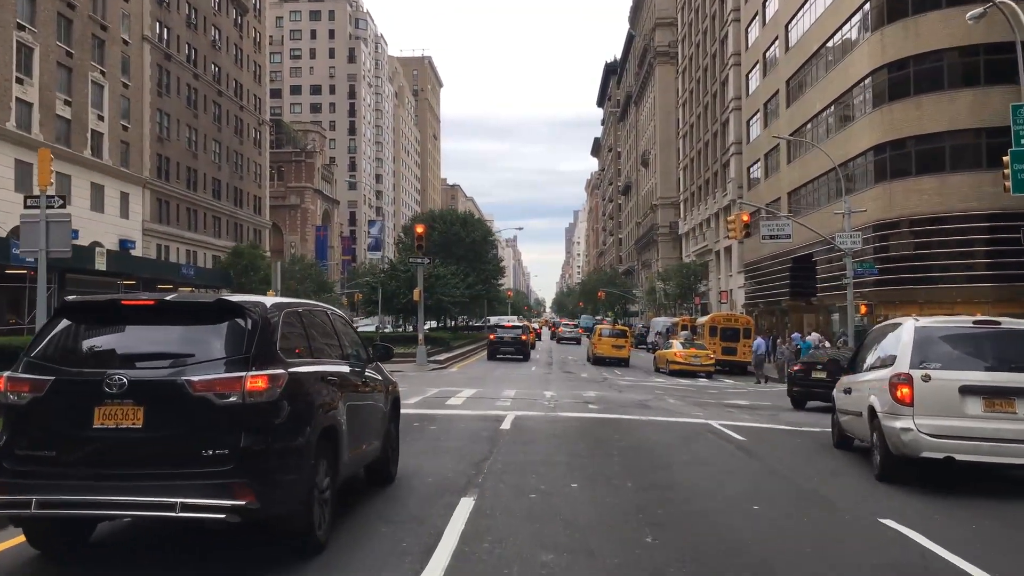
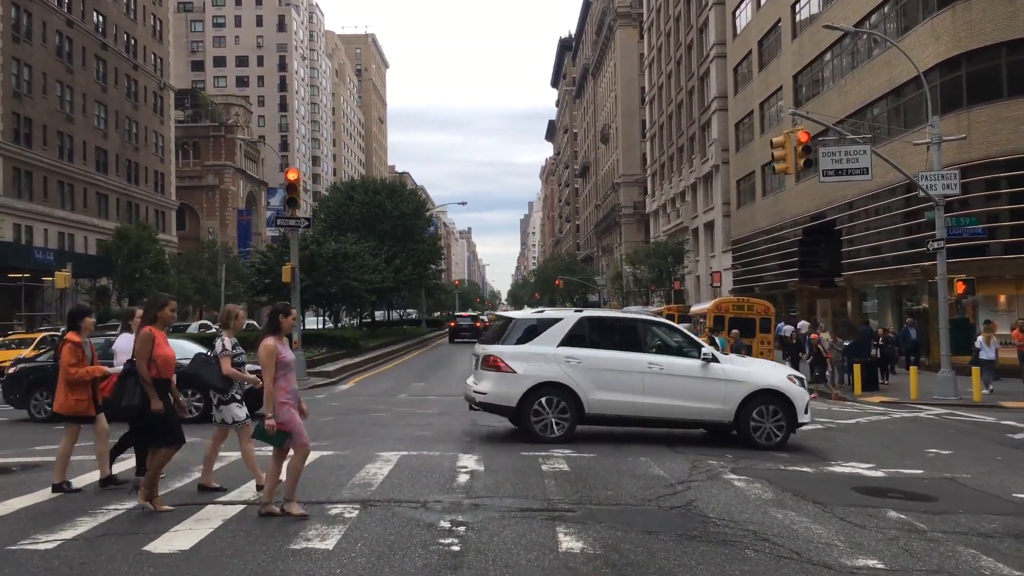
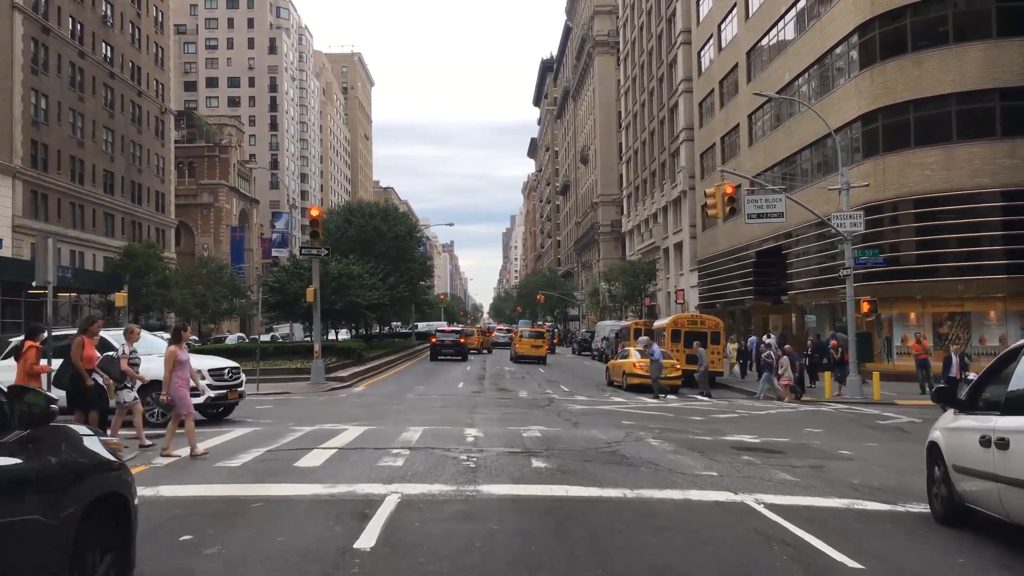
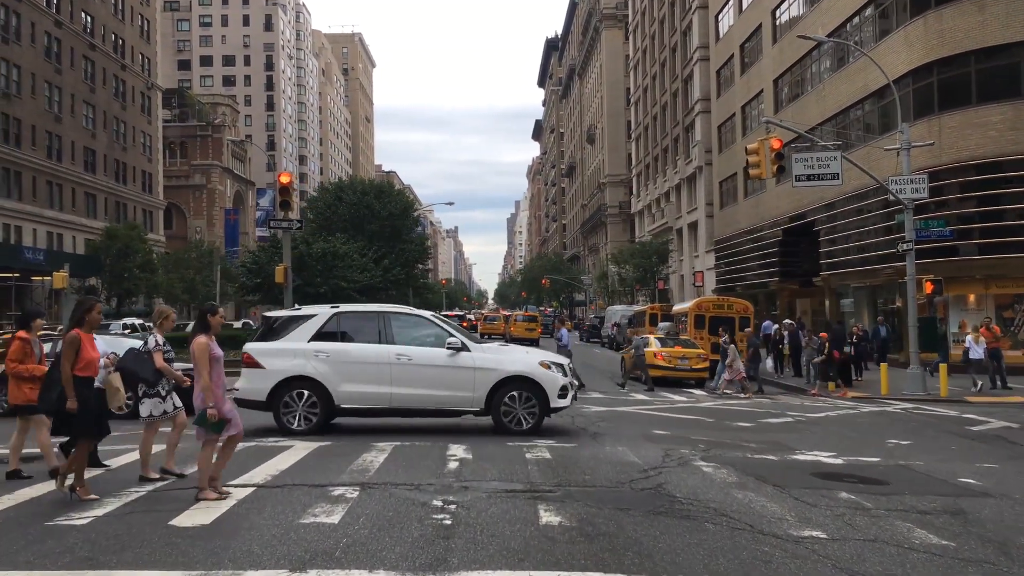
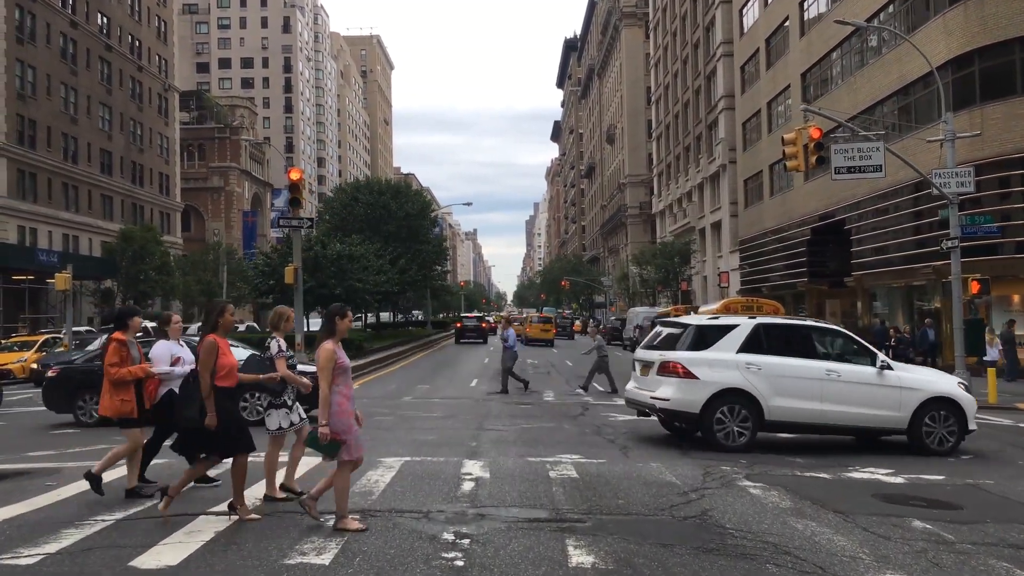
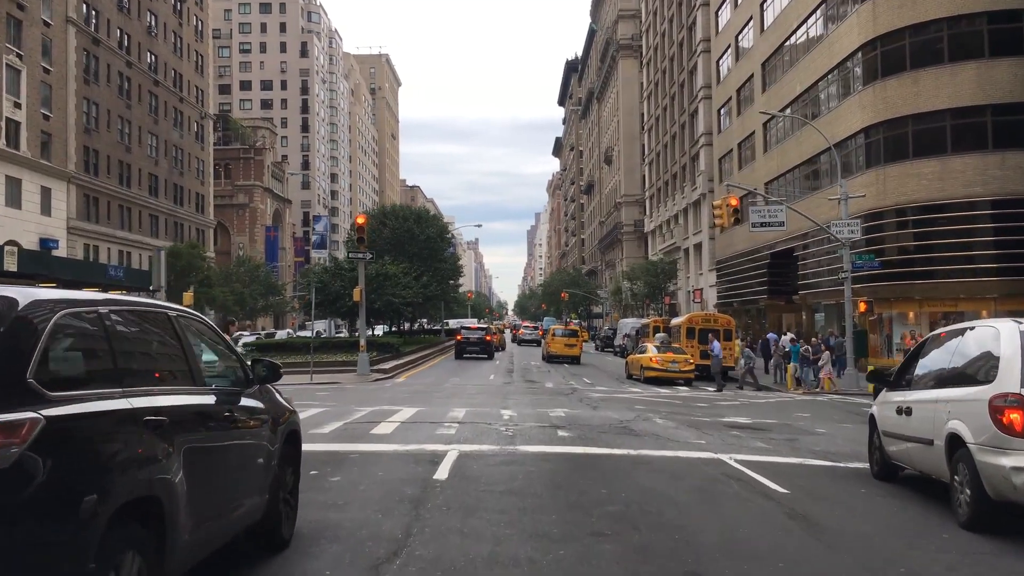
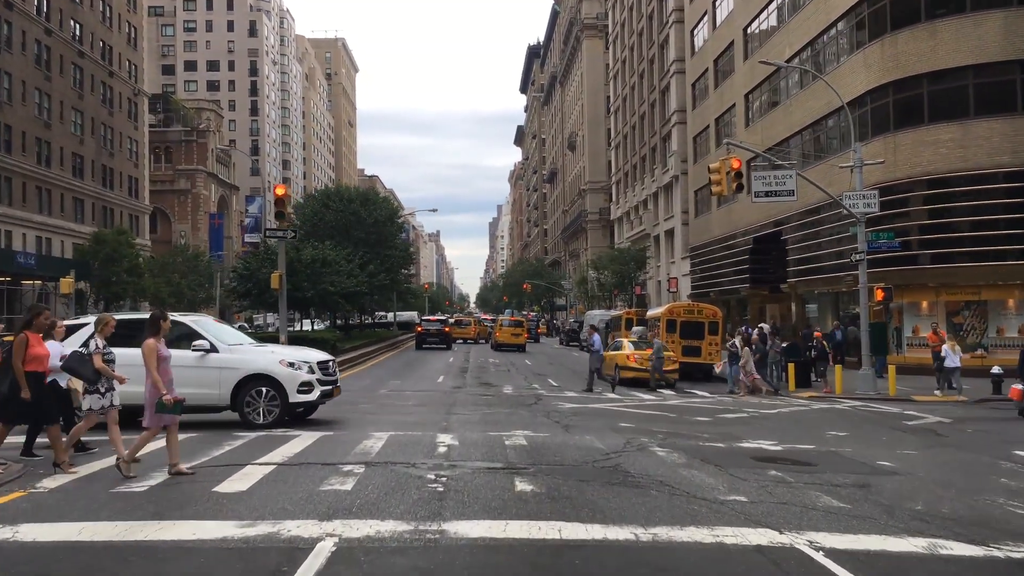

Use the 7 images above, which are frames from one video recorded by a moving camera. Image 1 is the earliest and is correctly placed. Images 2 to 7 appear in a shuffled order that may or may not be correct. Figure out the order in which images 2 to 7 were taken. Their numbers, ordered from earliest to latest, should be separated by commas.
6, 3, 7, 4, 2, 5
